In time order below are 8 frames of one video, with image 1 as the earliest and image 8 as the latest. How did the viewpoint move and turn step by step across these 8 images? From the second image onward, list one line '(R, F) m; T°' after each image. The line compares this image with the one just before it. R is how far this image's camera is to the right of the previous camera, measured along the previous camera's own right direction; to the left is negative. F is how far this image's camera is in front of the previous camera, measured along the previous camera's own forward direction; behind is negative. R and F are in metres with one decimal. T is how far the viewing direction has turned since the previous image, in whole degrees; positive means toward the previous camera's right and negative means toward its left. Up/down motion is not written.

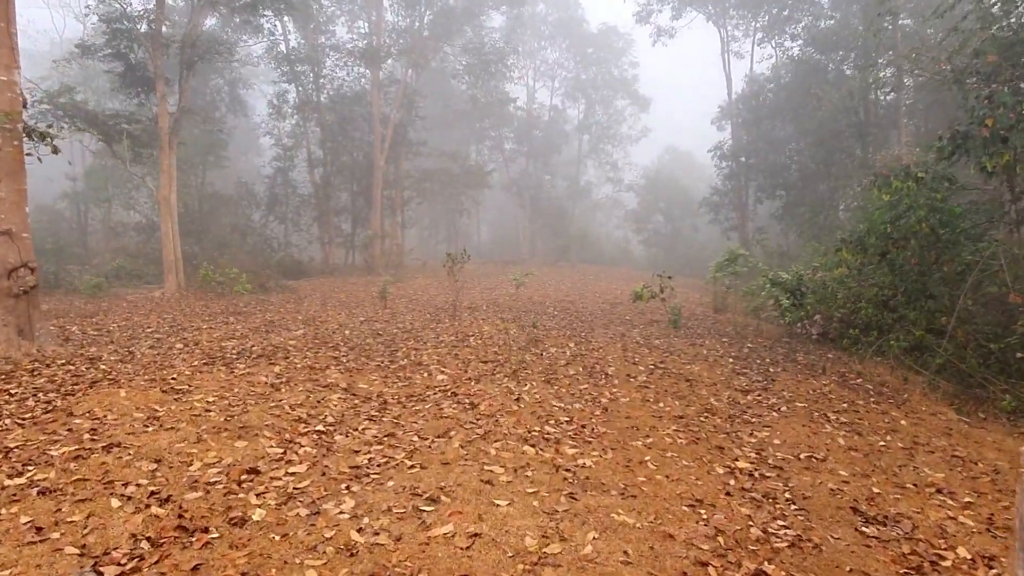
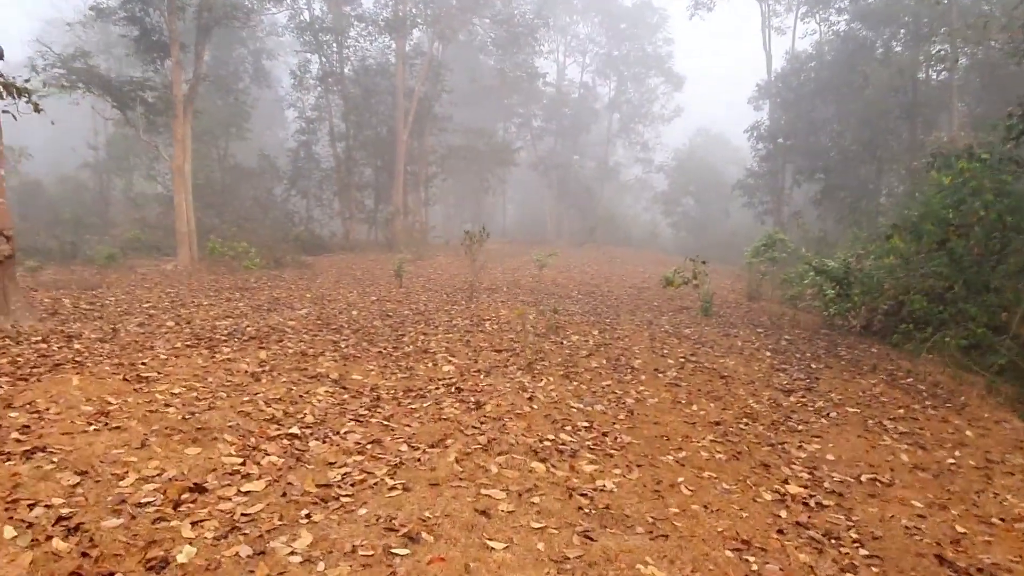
(+0.1, +0.6) m; -2°
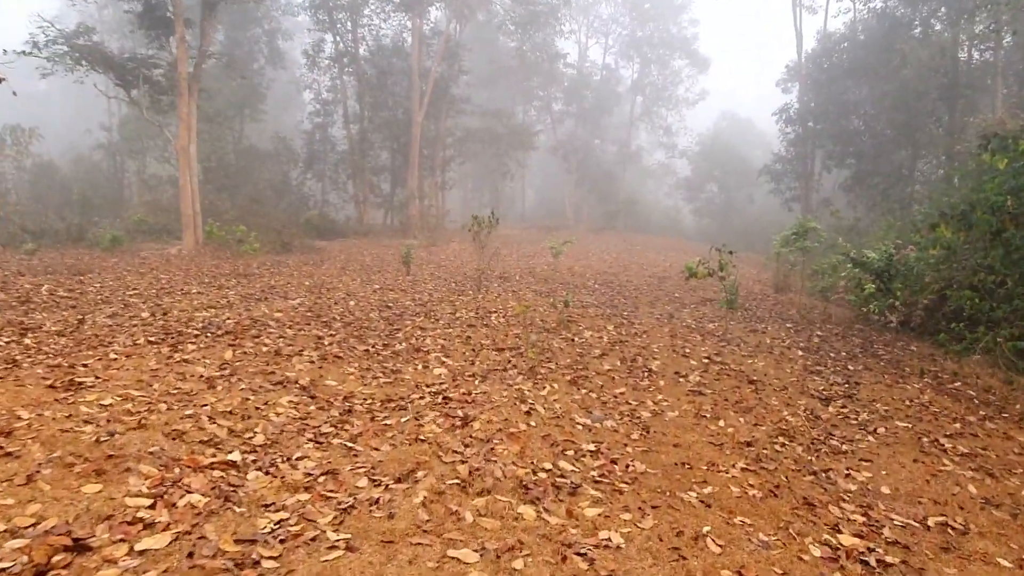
(+0.1, +0.7) m; -2°
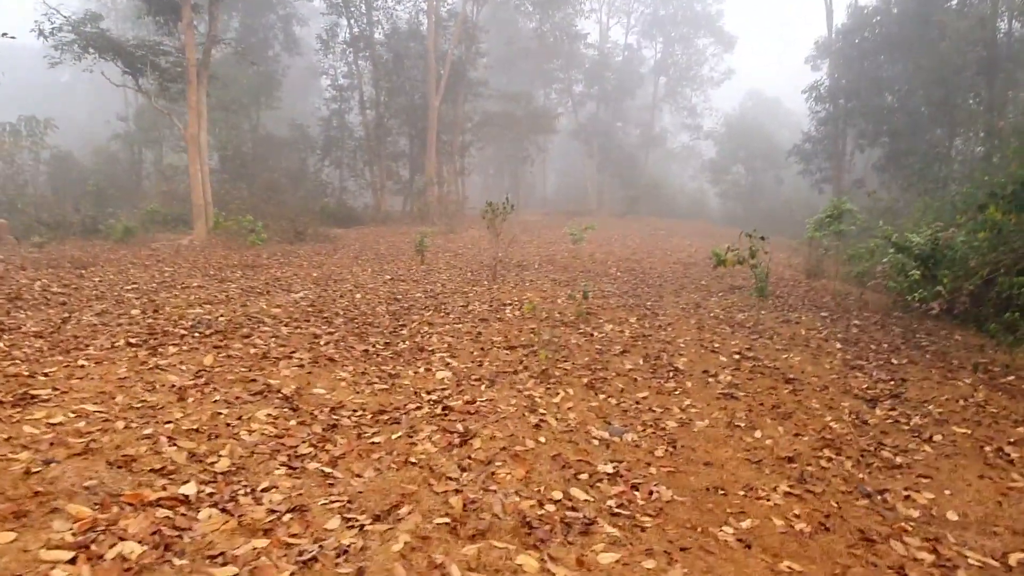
(+0.1, +0.5) m; -2°
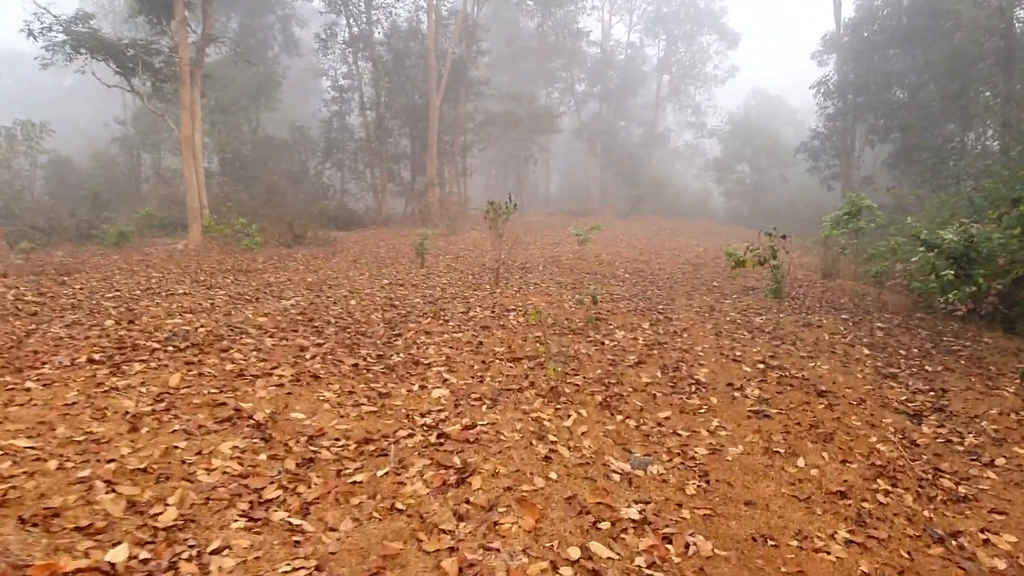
(0.0, +0.5) m; 0°
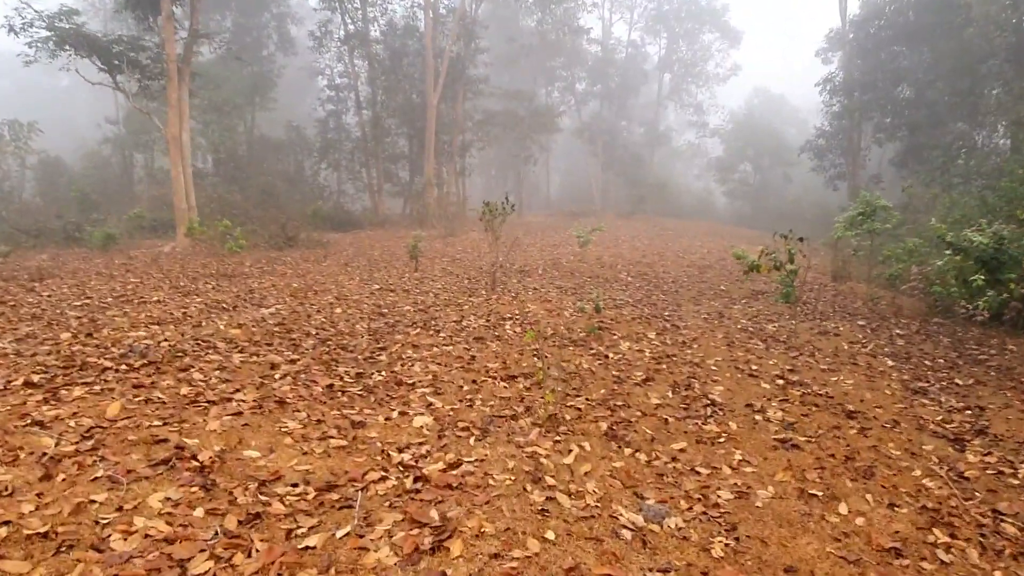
(0.0, +0.5) m; 0°
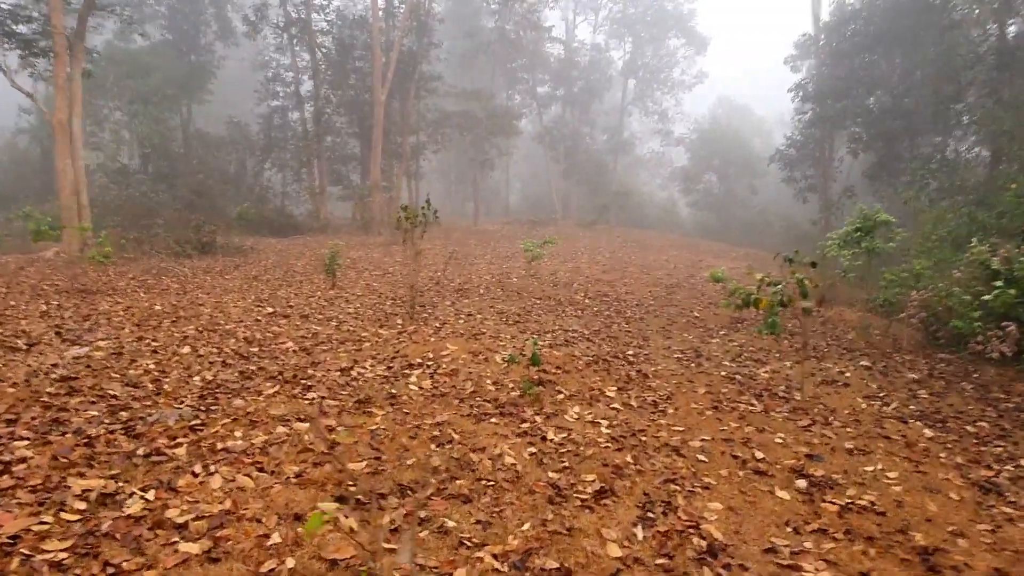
(+0.3, +1.7) m; +3°
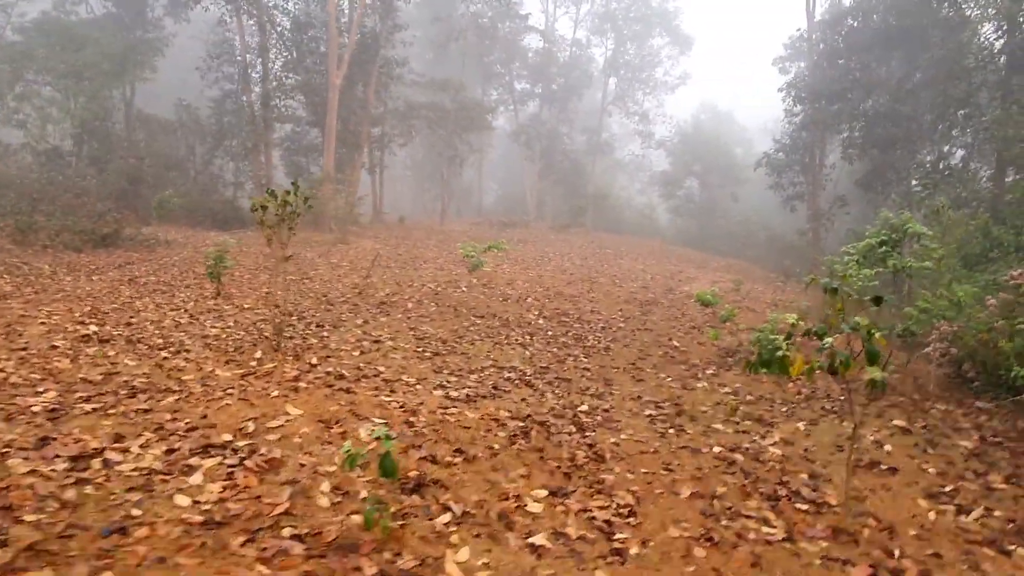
(+0.4, +1.9) m; +2°
